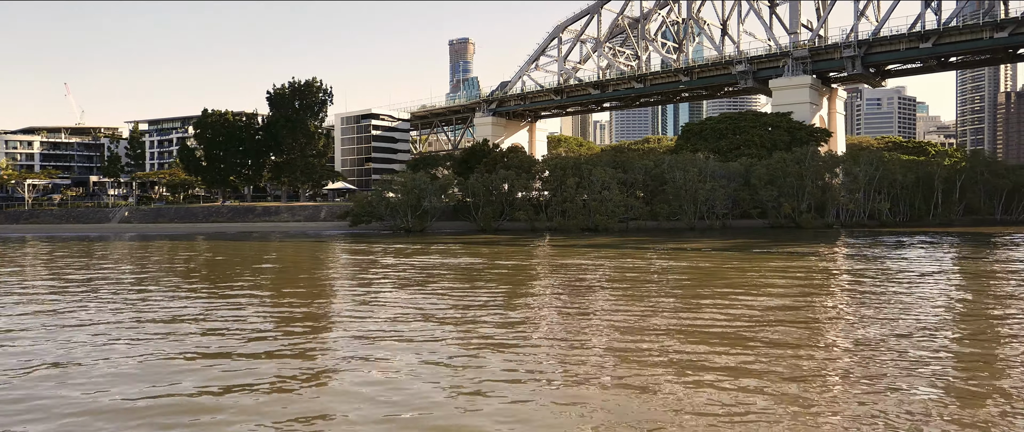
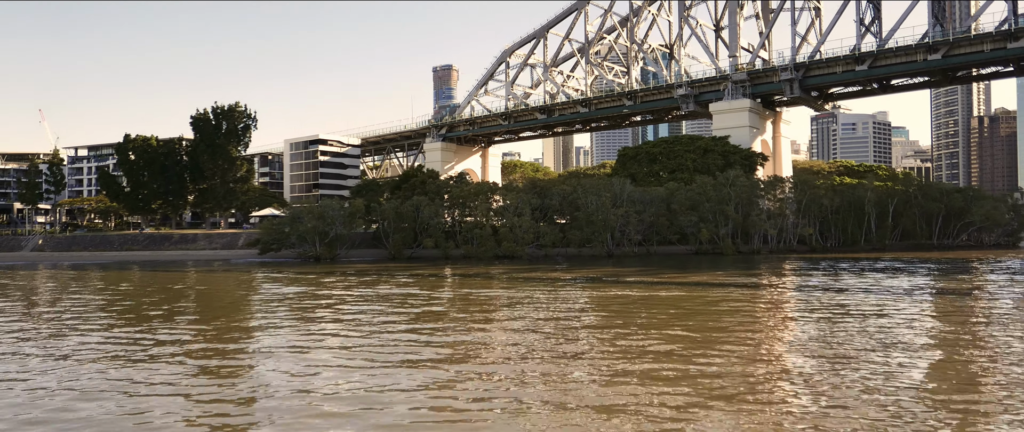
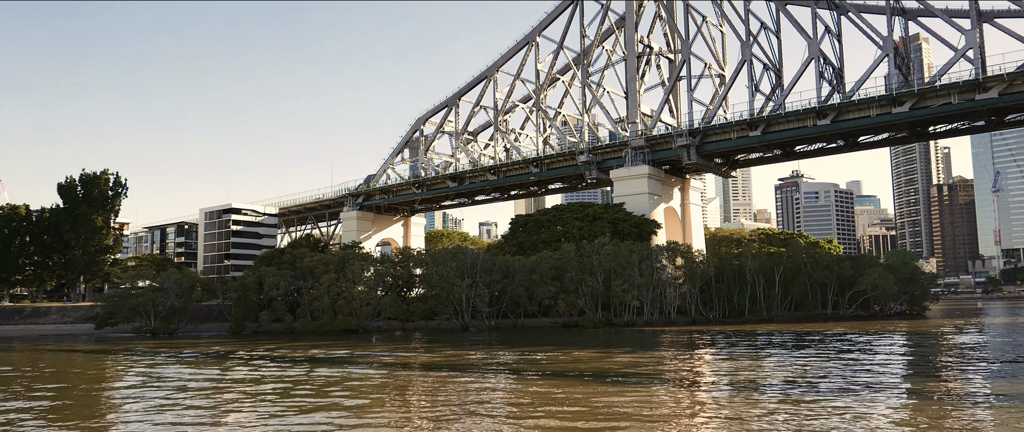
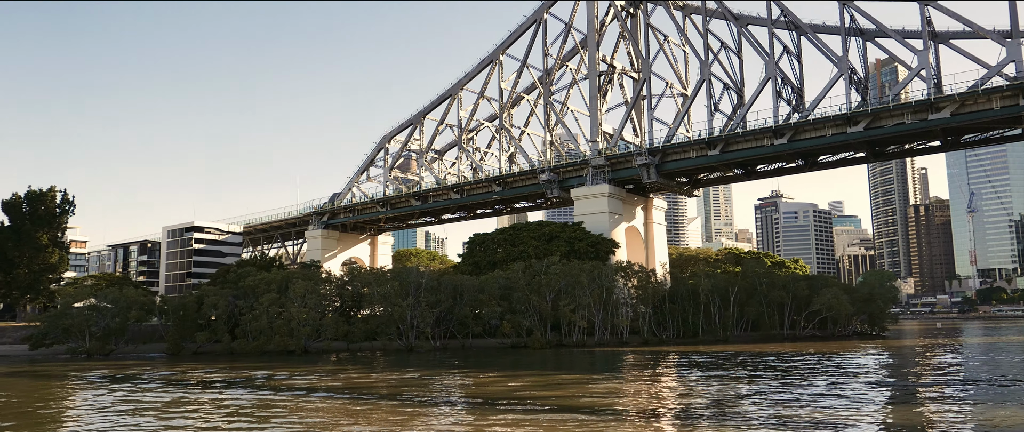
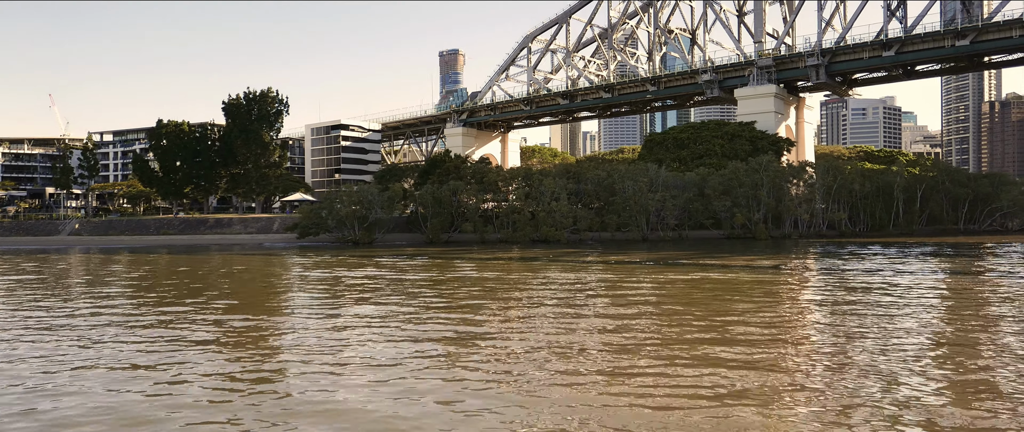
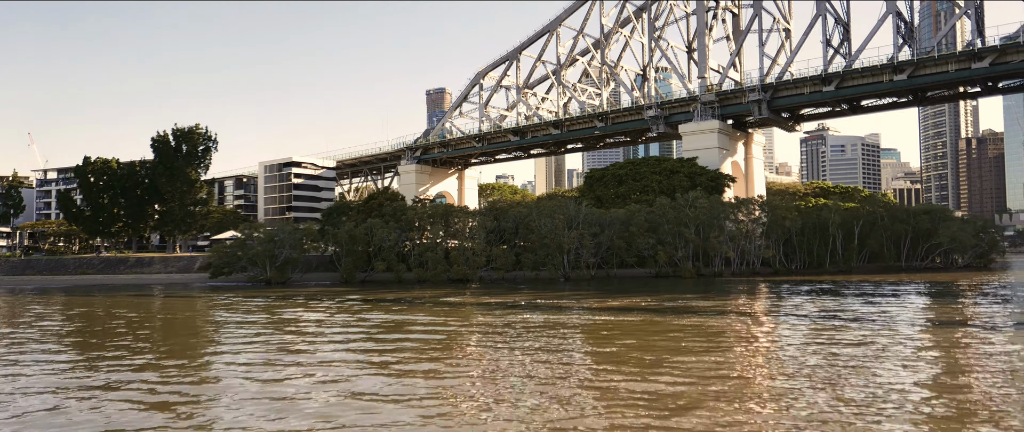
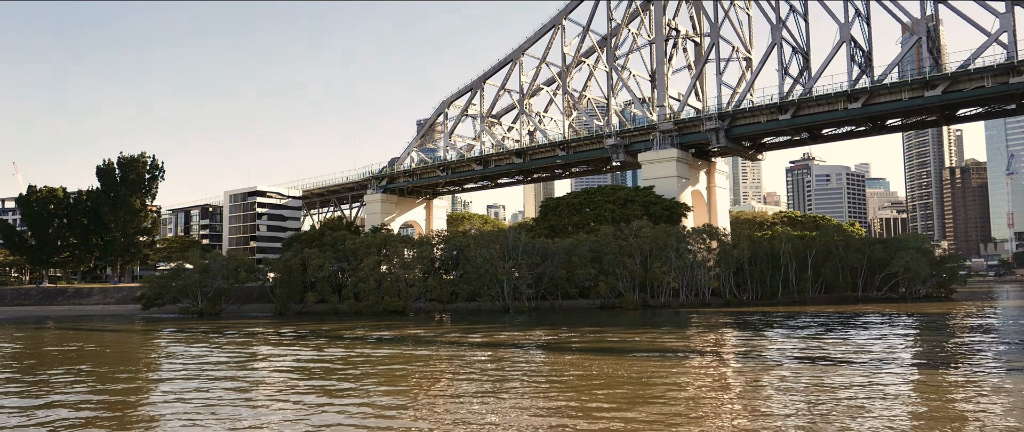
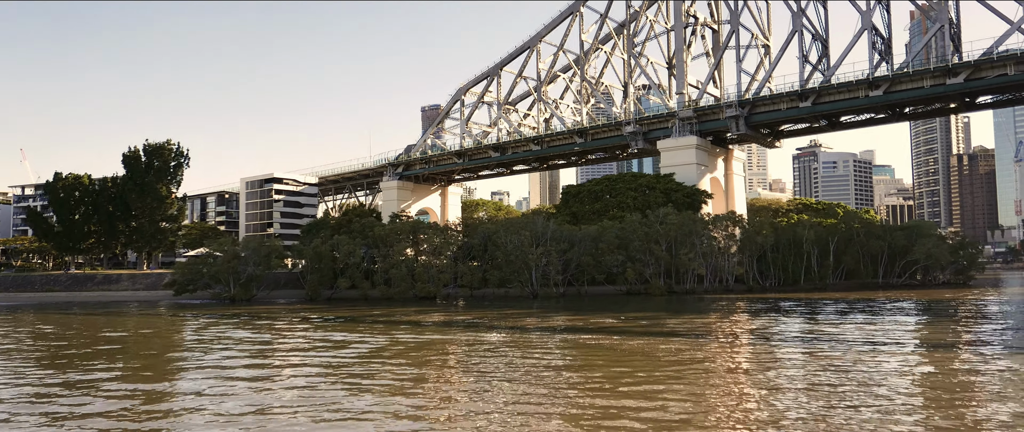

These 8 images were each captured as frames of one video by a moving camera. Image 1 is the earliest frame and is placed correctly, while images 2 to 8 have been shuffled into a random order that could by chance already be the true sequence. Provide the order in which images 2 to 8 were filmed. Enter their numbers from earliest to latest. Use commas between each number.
5, 2, 6, 8, 7, 3, 4
